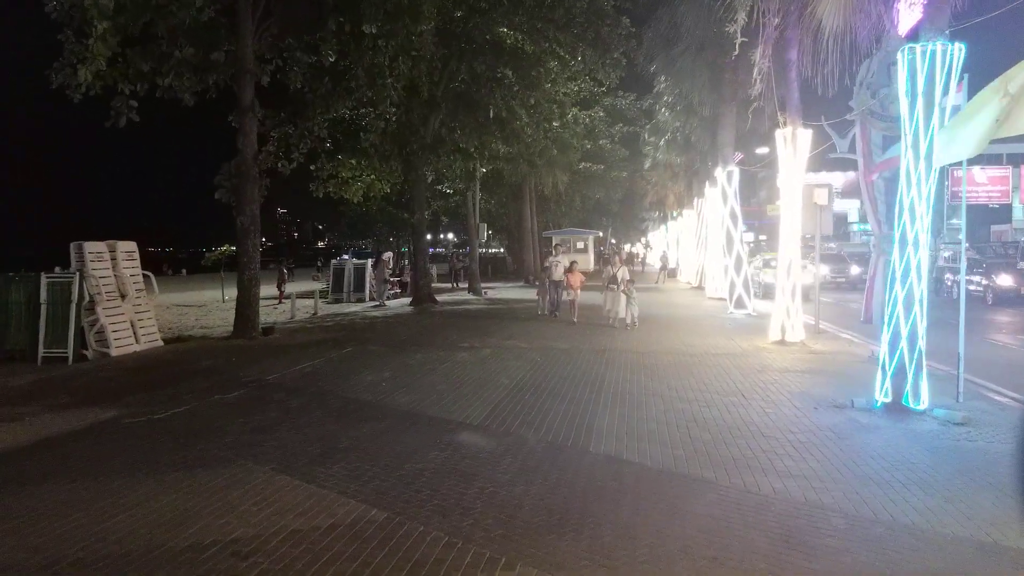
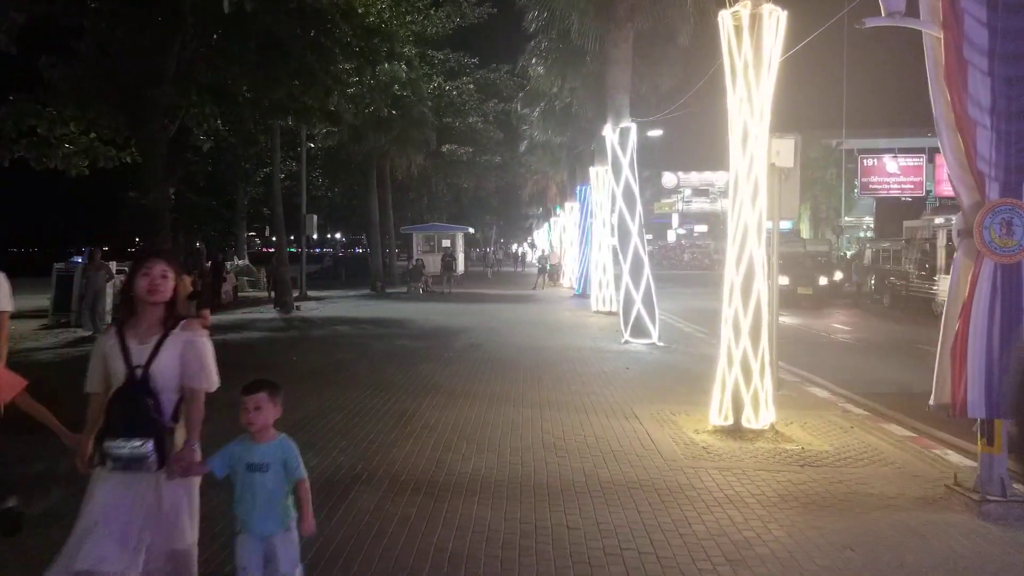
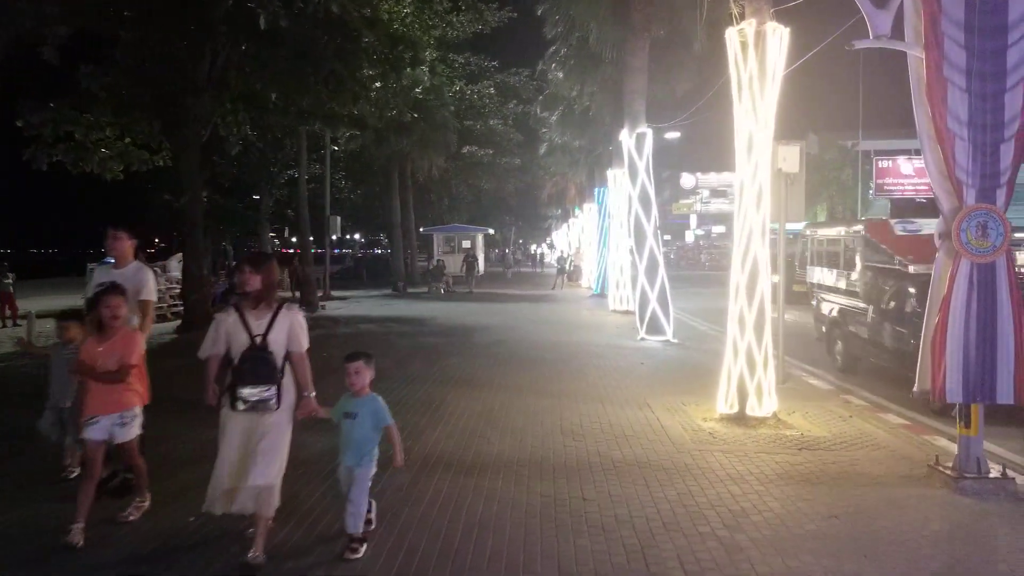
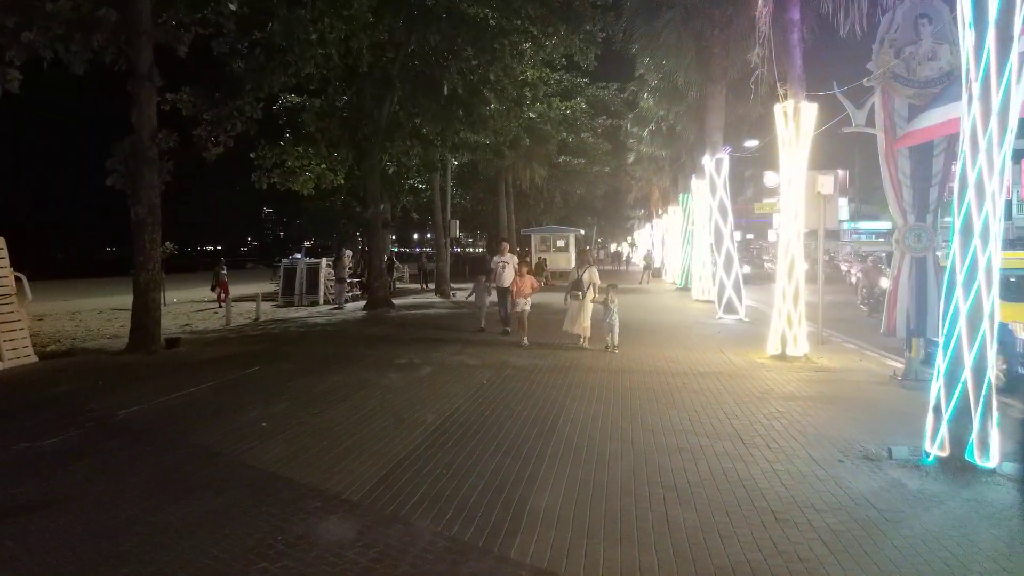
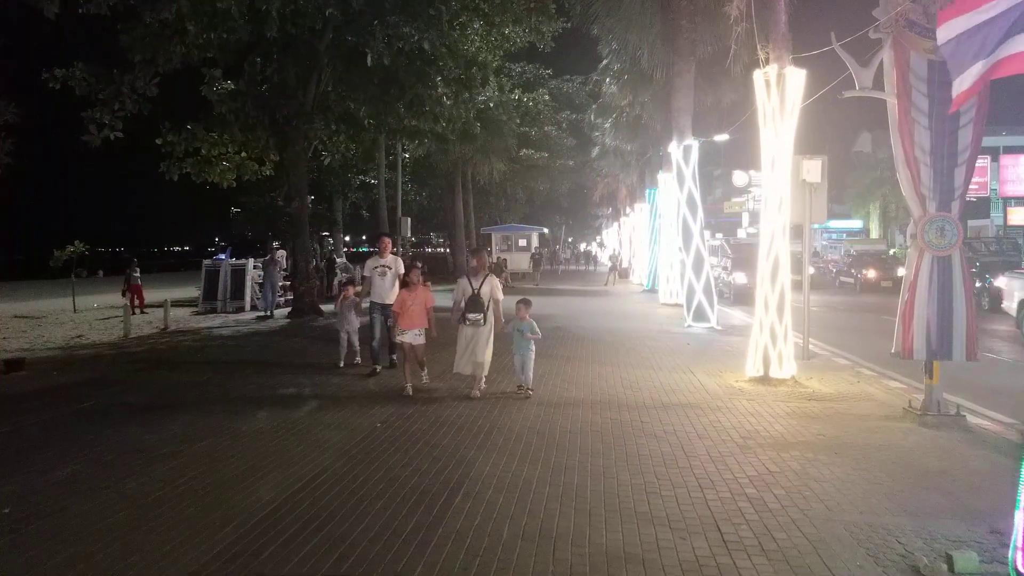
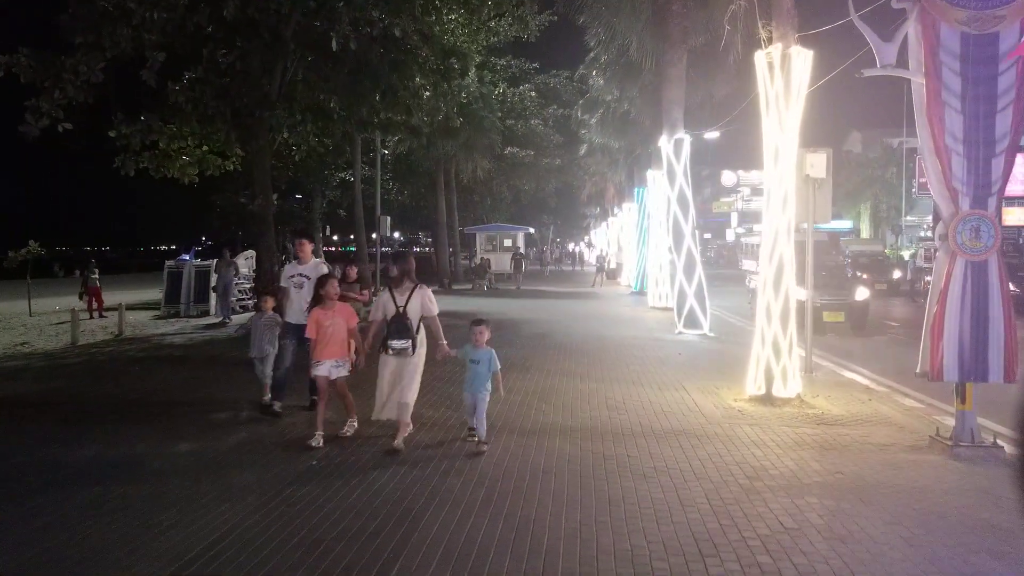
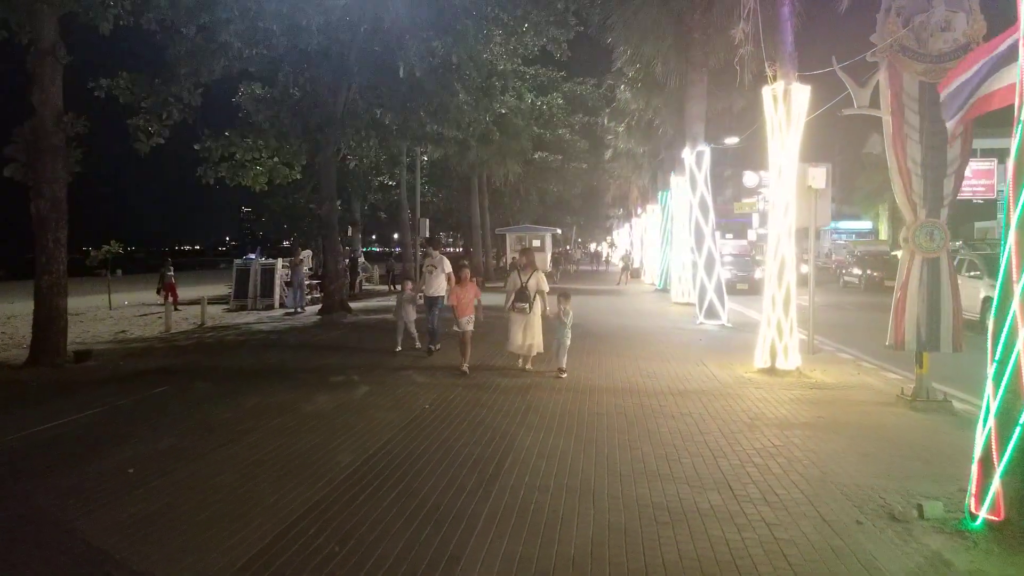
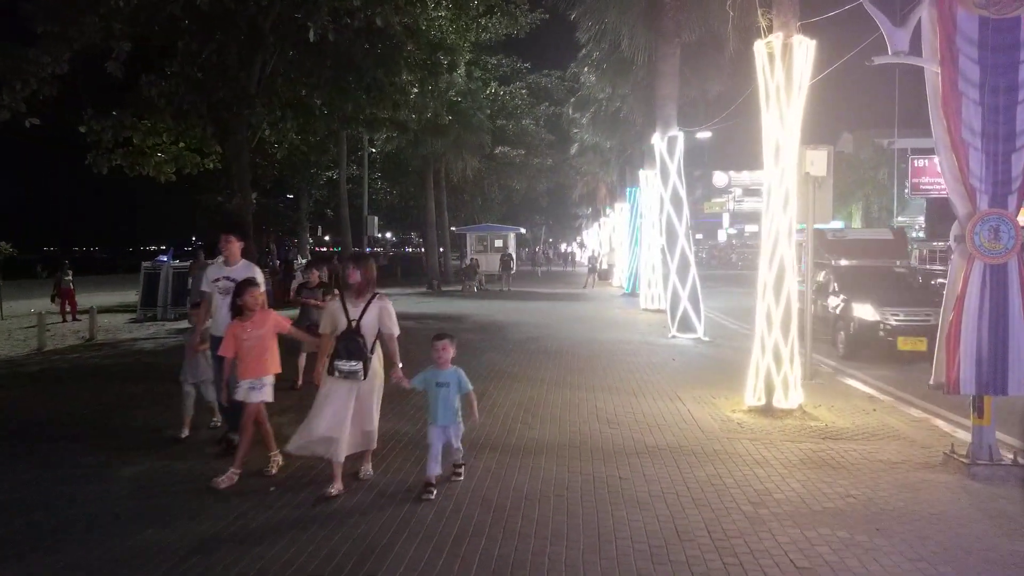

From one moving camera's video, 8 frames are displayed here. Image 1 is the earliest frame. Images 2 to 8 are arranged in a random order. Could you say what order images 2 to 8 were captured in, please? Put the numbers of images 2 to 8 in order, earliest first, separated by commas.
4, 7, 5, 6, 8, 3, 2
